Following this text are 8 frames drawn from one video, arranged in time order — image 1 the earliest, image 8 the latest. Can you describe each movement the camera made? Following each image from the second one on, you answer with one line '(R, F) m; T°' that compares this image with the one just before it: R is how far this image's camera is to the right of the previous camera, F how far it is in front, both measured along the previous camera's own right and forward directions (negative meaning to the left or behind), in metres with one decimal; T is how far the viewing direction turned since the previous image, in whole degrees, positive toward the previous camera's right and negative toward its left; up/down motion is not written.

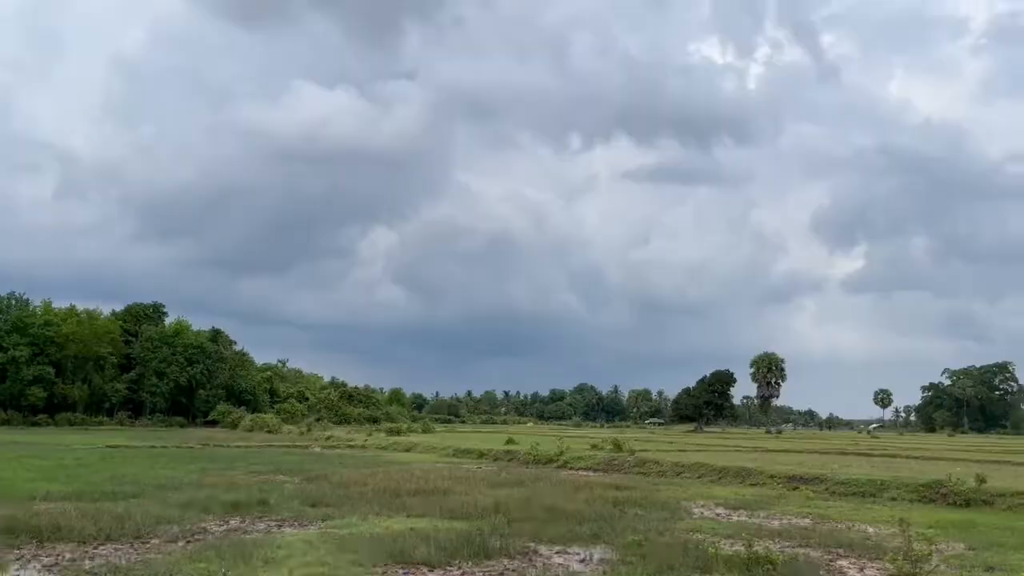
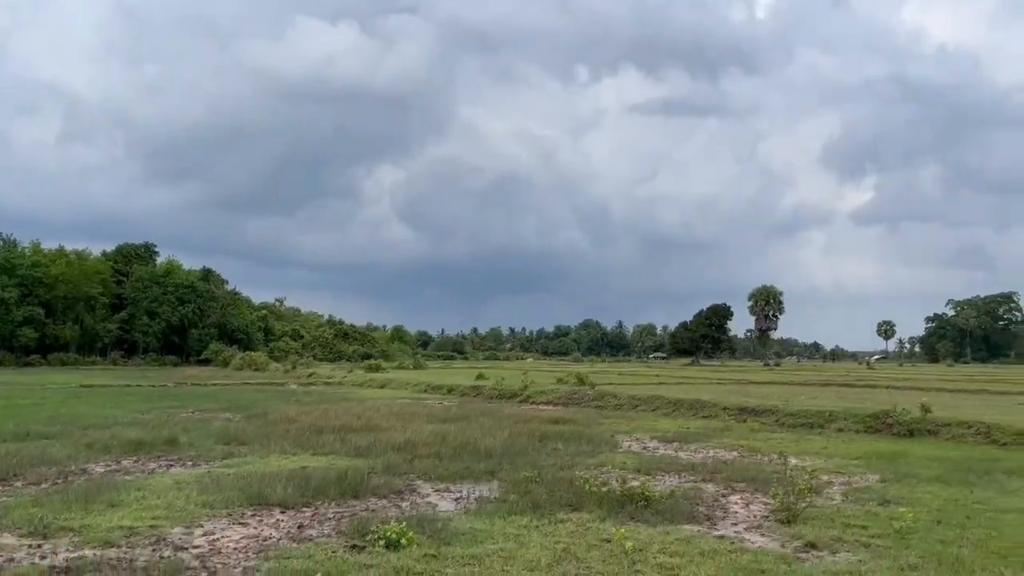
(+2.2, +1.0) m; 0°
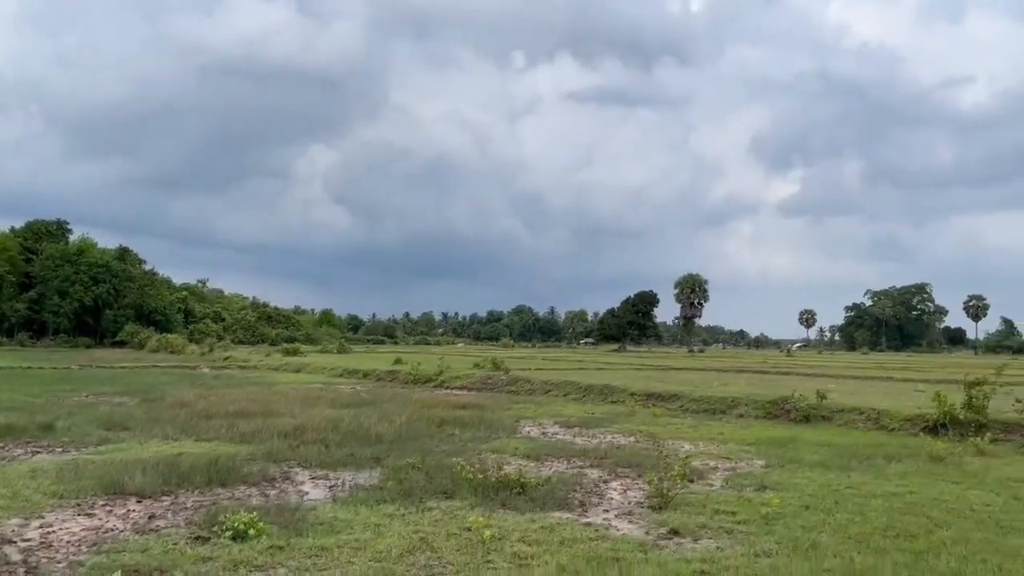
(+0.8, +0.3) m; +5°
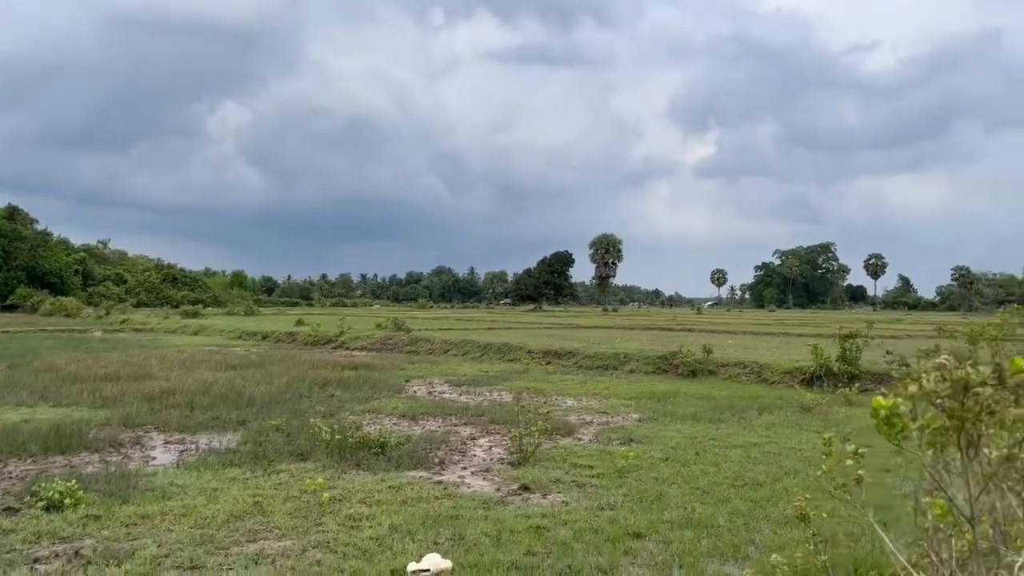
(+0.9, +0.3) m; +5°
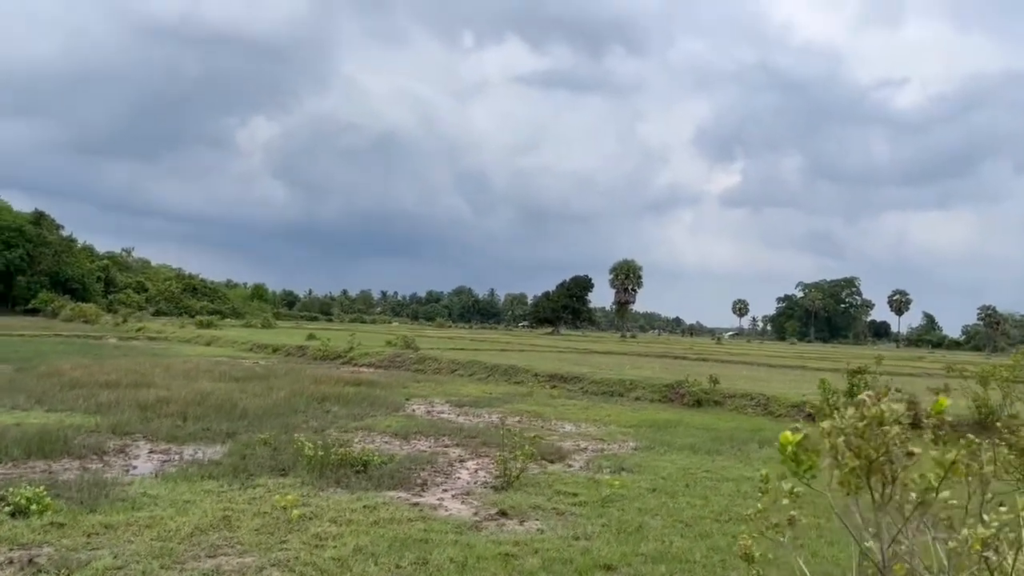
(+0.4, +0.2) m; -1°
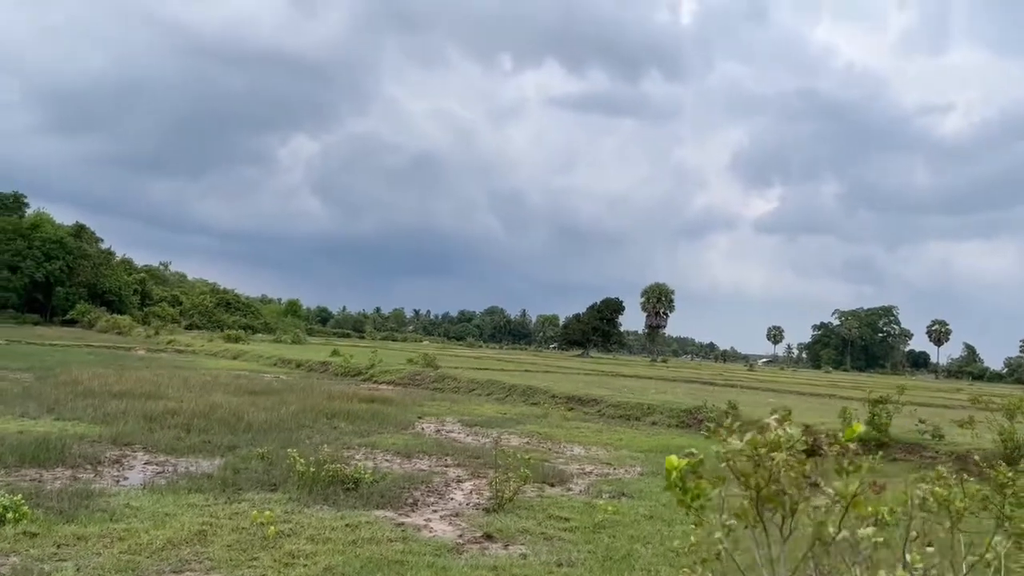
(+0.5, +0.2) m; -2°
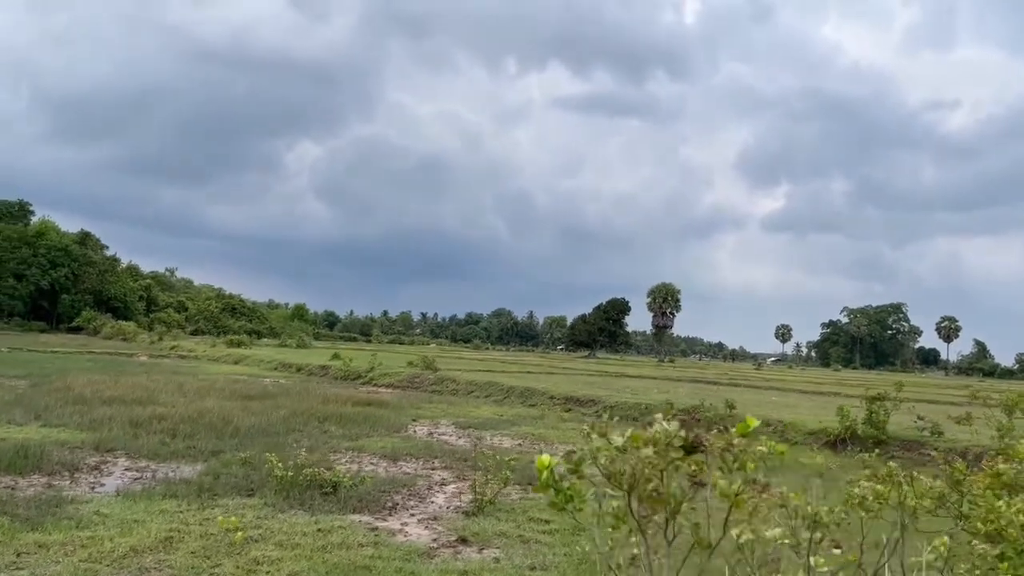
(+0.4, +0.2) m; 0°
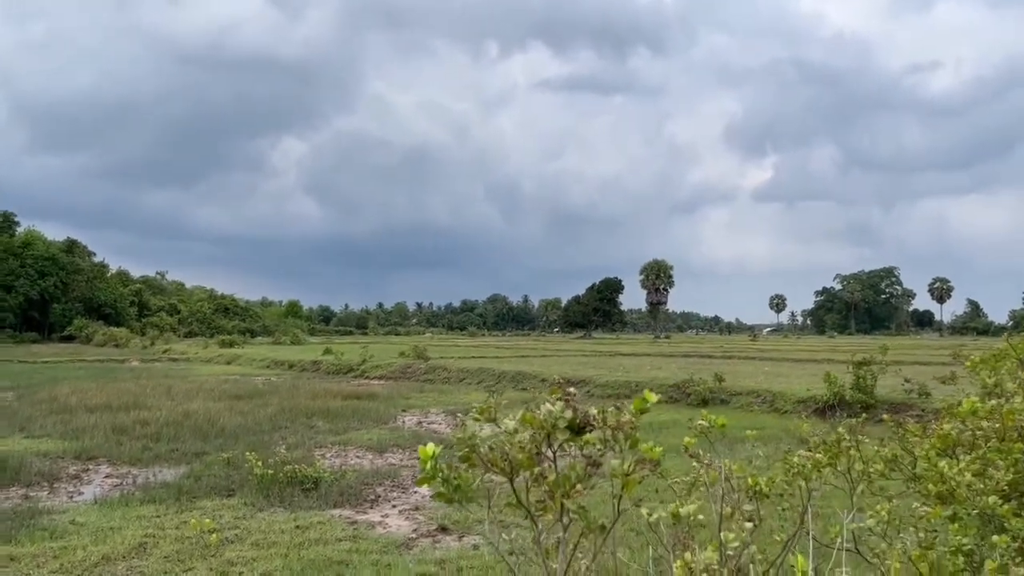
(+0.3, +0.1) m; 0°
